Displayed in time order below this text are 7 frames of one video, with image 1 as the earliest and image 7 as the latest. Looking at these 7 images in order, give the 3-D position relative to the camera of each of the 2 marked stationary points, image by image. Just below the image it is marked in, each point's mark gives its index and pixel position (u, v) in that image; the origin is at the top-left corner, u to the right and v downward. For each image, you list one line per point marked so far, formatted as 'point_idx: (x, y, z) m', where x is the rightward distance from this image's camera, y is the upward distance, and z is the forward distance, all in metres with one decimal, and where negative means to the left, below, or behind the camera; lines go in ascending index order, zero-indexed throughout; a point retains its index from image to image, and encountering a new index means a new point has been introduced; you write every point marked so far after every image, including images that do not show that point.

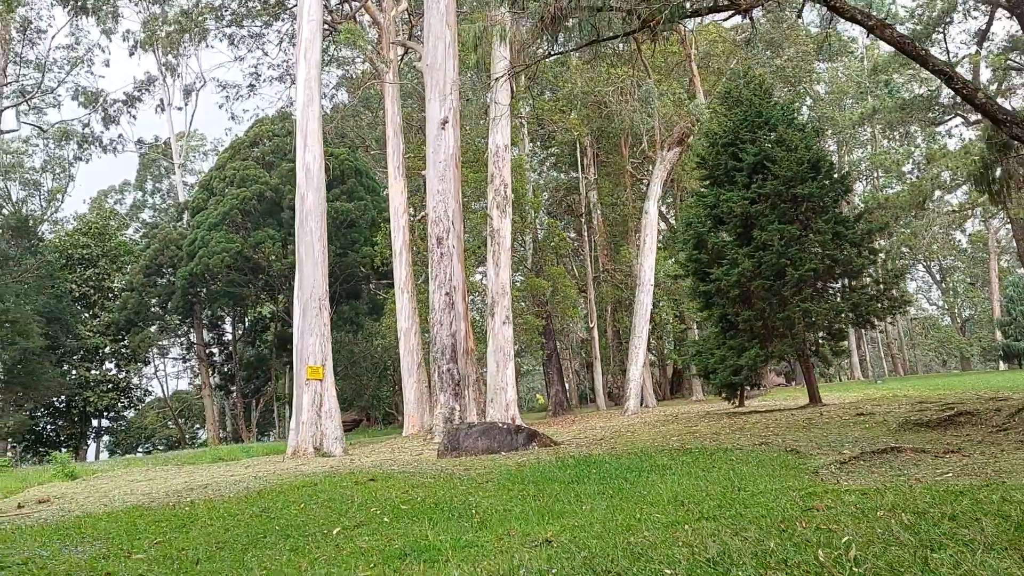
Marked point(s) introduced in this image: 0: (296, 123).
0: (-4.1, +3.1, +13.5) m
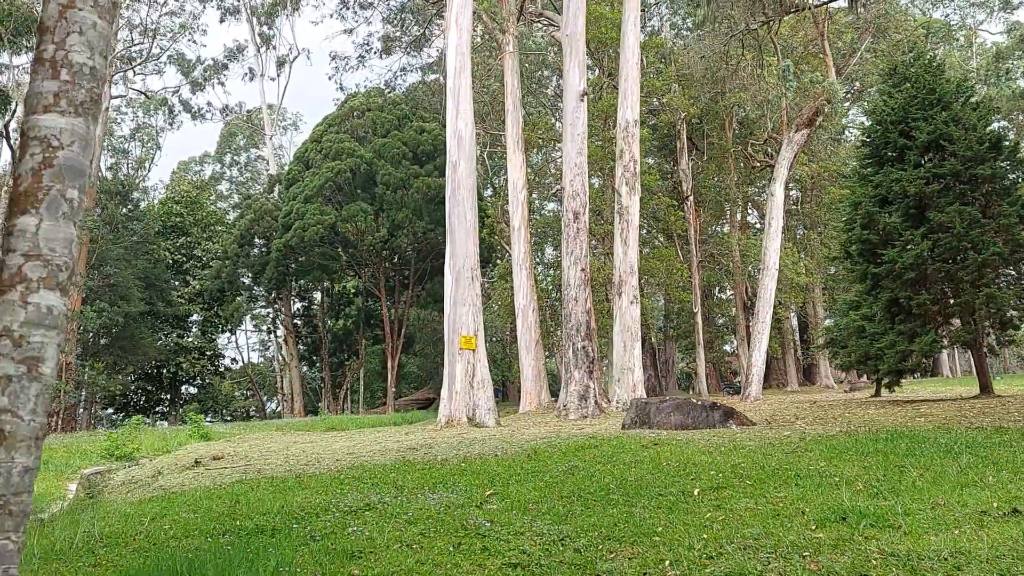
0: (-1.2, +3.7, +13.3) m
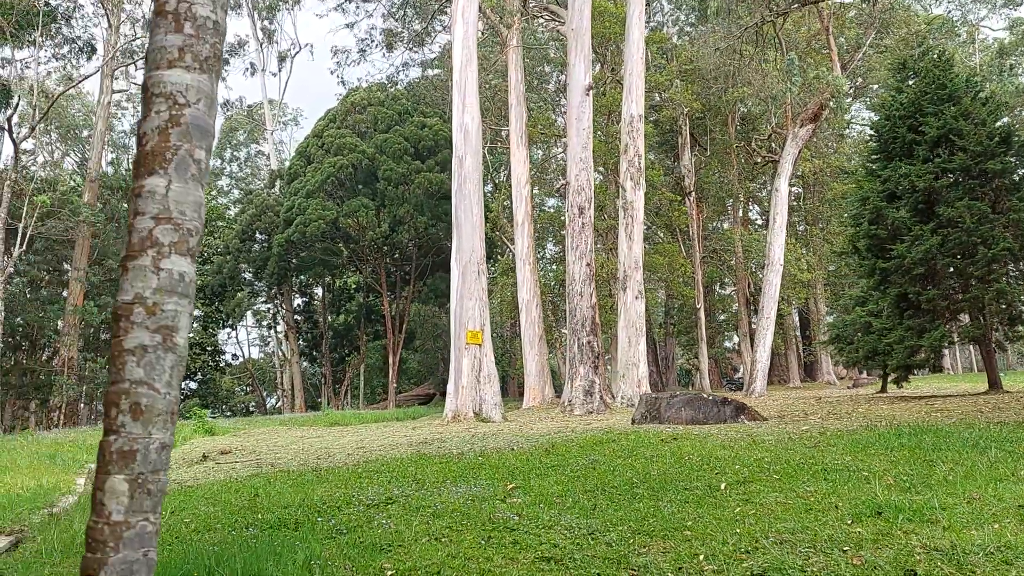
0: (-1.1, +3.8, +13.2) m
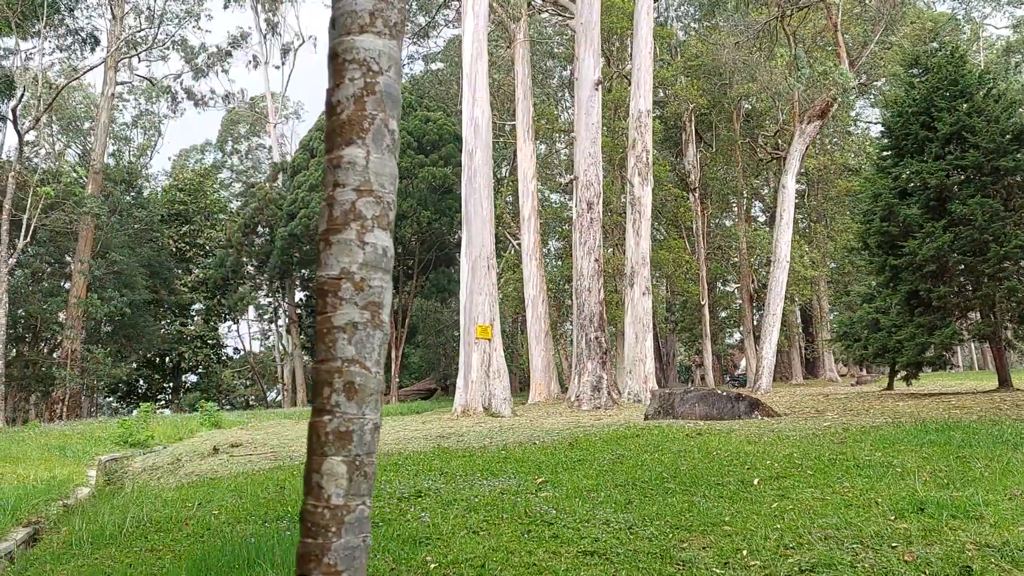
0: (-0.9, +3.9, +13.2) m
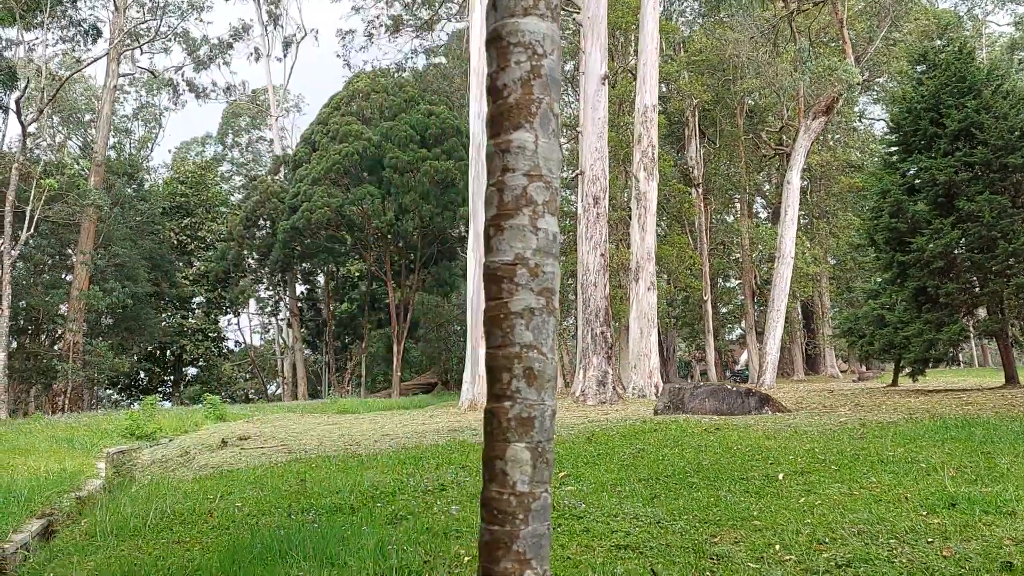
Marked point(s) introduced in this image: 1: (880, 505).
0: (-0.7, +4.0, +13.1) m
1: (+1.9, -1.1, +3.5) m
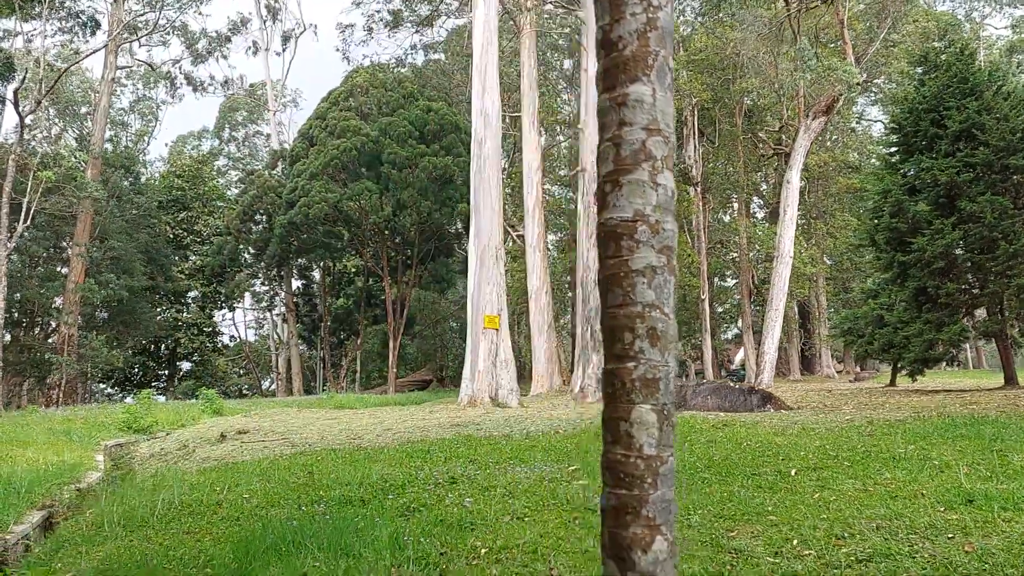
0: (-0.7, +4.1, +13.1) m
1: (+1.9, -1.1, +3.5) m
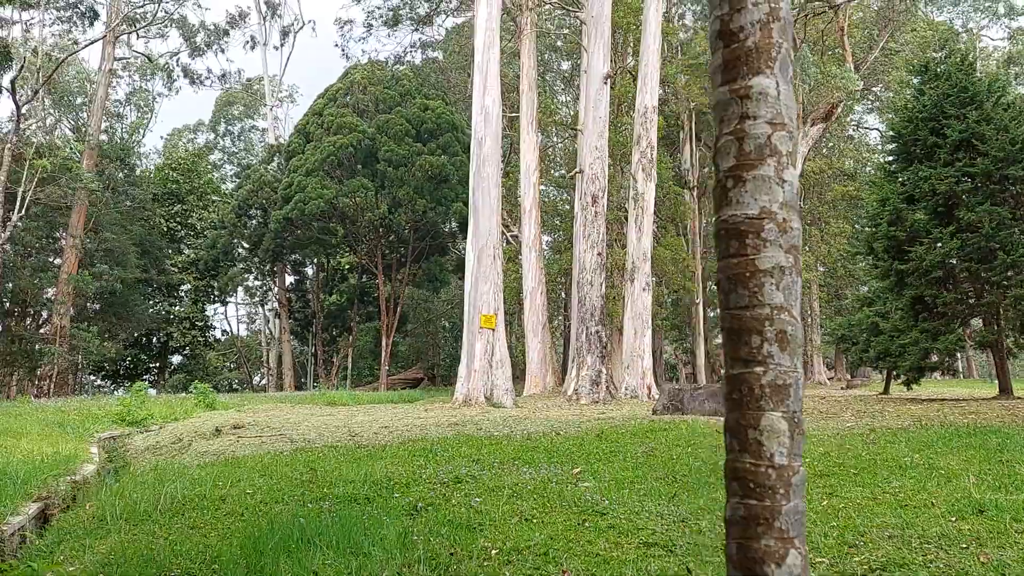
0: (-0.6, +4.1, +13.0) m
1: (+2.0, -1.1, +3.5) m
